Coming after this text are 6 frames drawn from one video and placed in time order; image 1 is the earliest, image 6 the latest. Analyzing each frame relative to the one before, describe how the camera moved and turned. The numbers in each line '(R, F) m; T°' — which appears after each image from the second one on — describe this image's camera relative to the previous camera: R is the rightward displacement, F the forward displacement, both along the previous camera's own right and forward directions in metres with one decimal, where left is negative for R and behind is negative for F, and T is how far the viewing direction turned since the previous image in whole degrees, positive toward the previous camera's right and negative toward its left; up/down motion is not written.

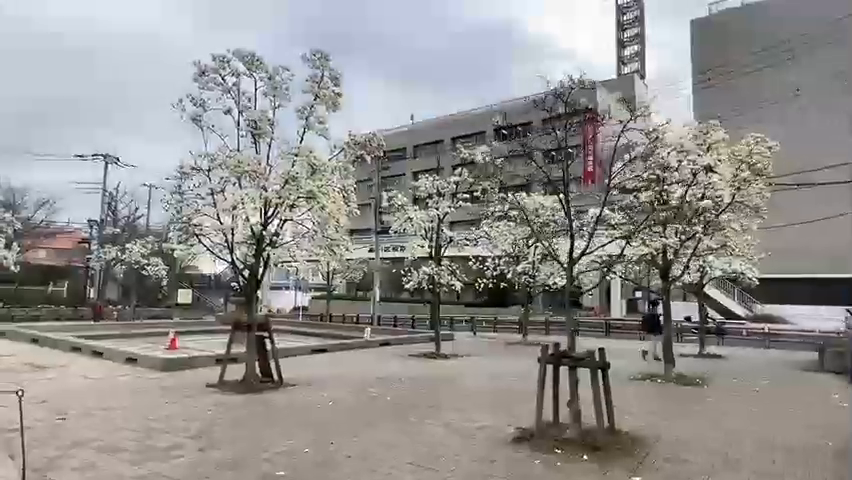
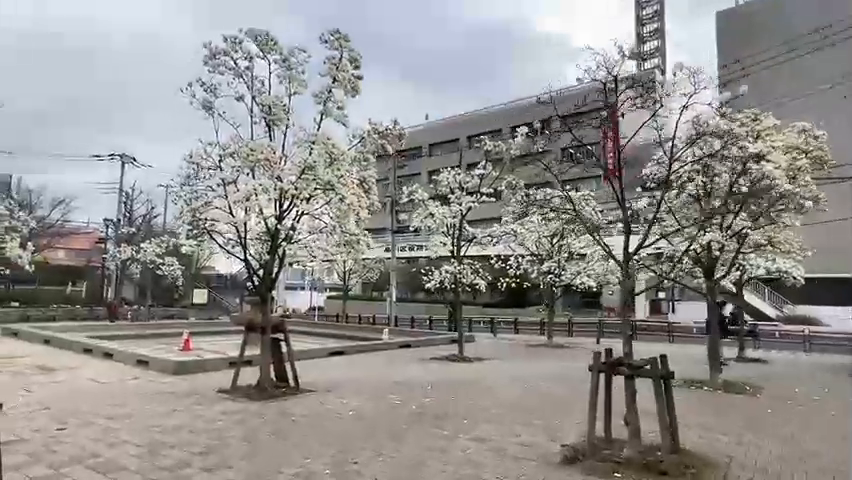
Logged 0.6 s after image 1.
(-0.2, +0.7) m; -2°
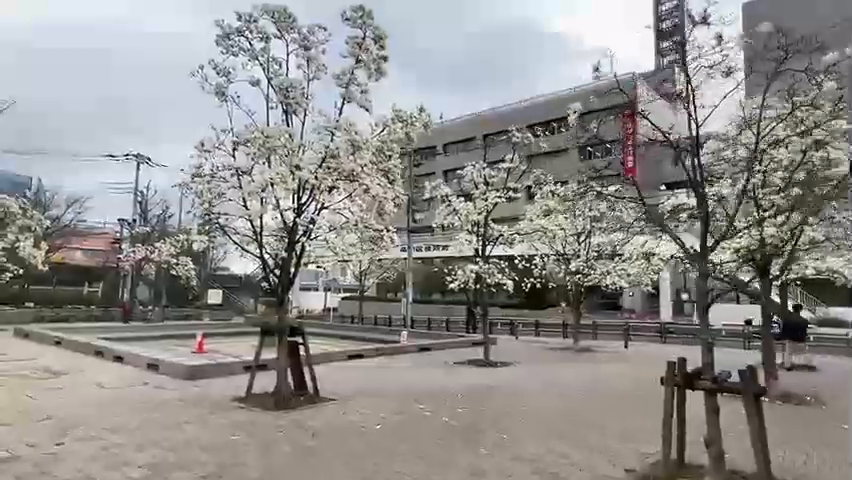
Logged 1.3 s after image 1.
(-0.3, +0.7) m; -1°
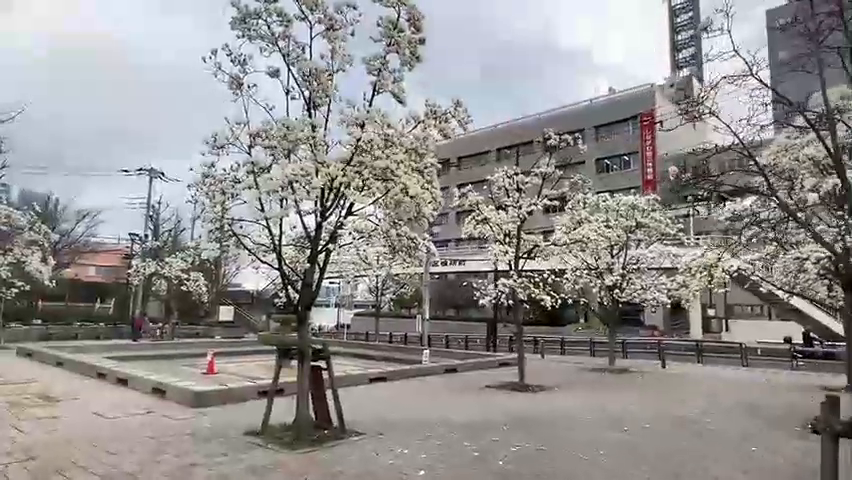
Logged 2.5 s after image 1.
(-0.5, +1.1) m; -1°
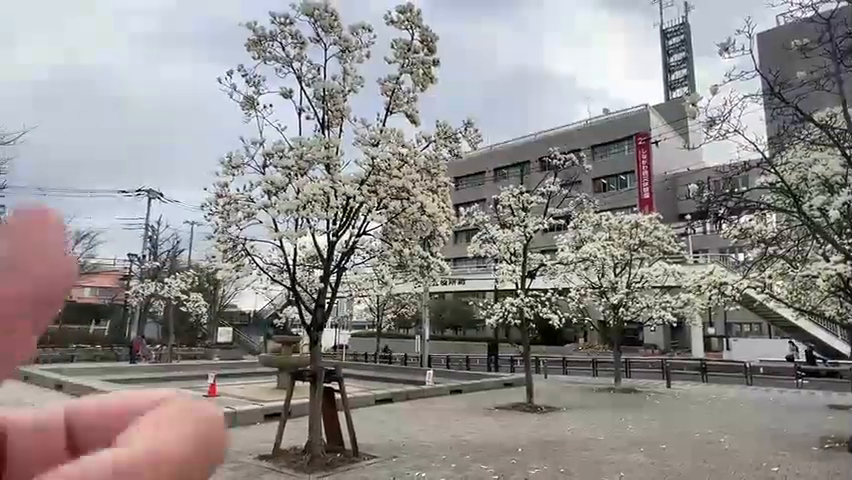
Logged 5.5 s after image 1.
(-0.3, 0.0) m; 0°
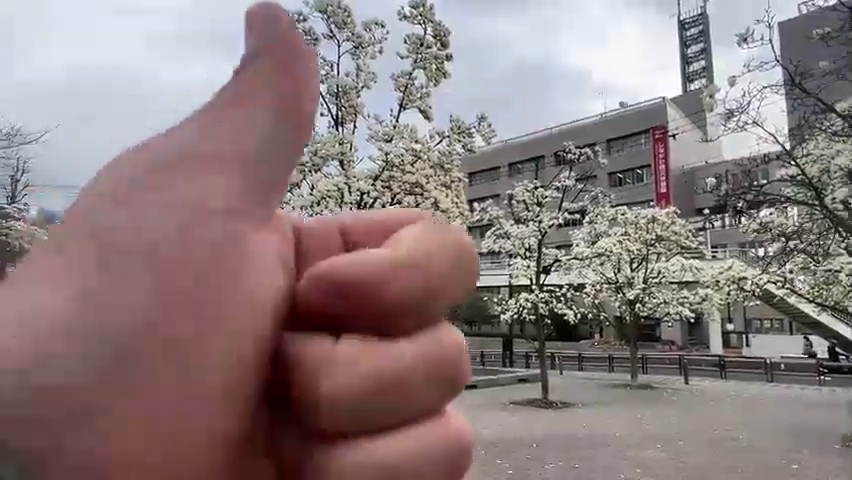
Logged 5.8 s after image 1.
(0.0, 0.0) m; -2°
